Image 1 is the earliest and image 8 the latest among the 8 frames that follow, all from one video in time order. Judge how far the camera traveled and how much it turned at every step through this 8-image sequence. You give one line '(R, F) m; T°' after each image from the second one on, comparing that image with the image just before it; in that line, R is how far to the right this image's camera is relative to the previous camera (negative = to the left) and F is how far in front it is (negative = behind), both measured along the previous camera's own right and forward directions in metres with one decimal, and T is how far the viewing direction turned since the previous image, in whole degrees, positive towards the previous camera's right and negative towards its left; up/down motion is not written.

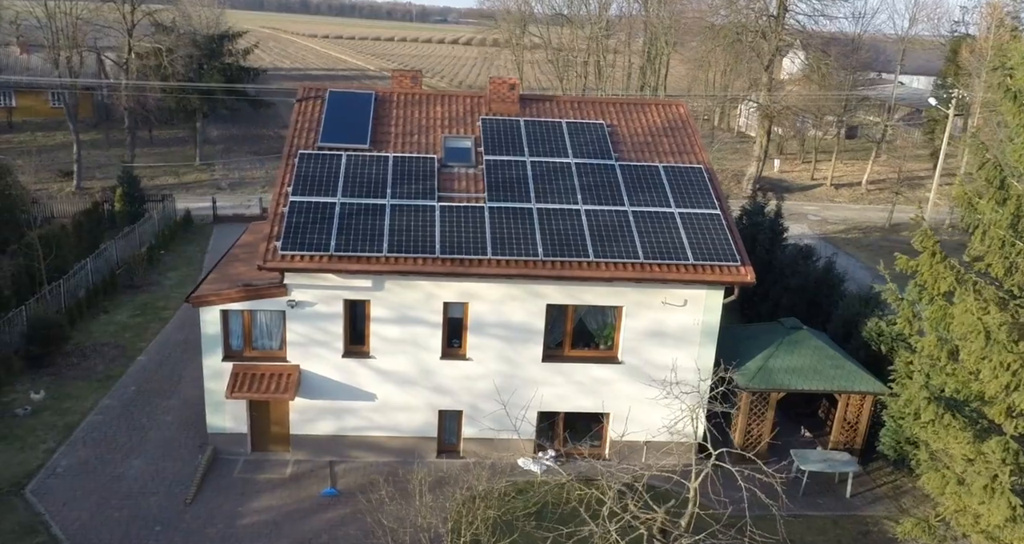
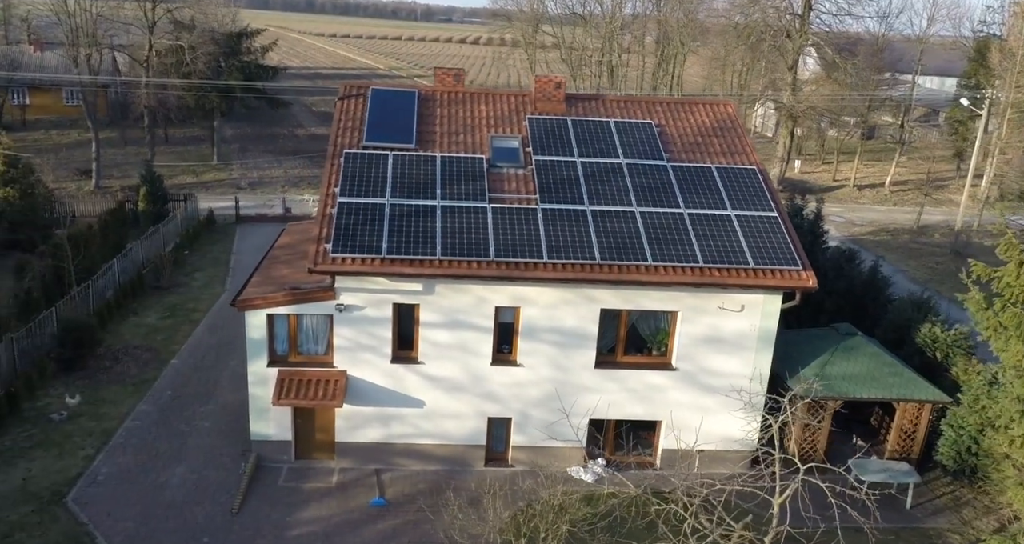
(-1.0, +0.5) m; 0°
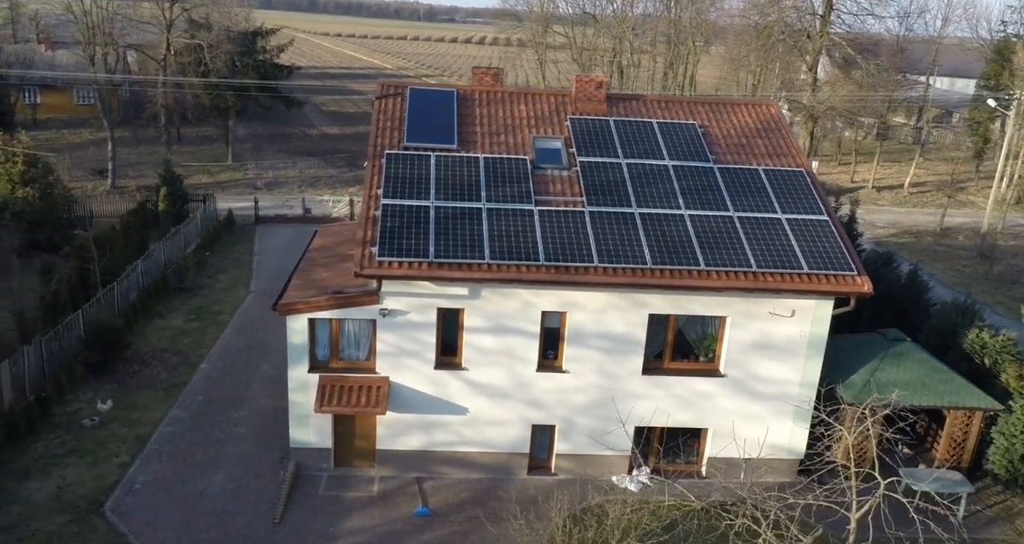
(-0.9, +0.4) m; 0°
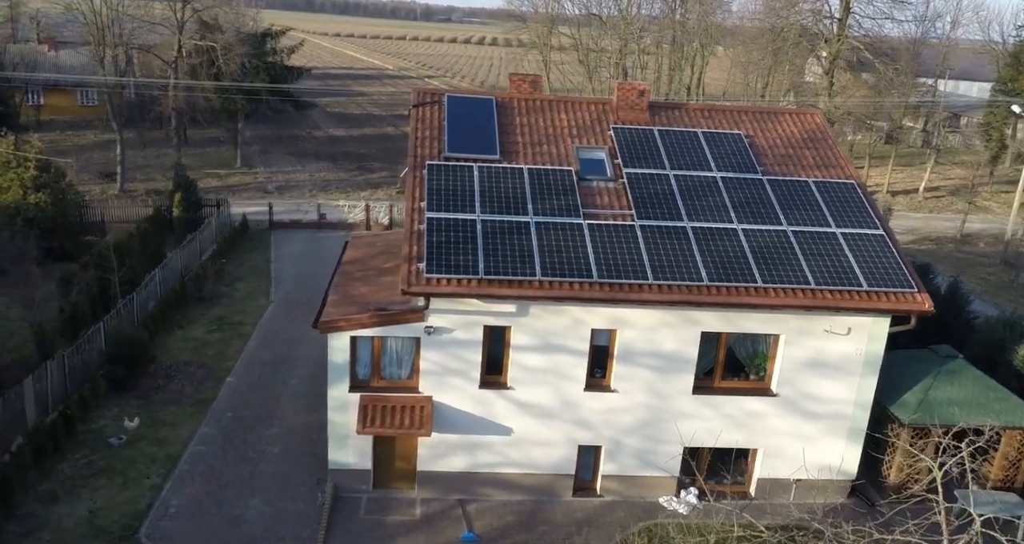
(-1.0, +0.6) m; 0°
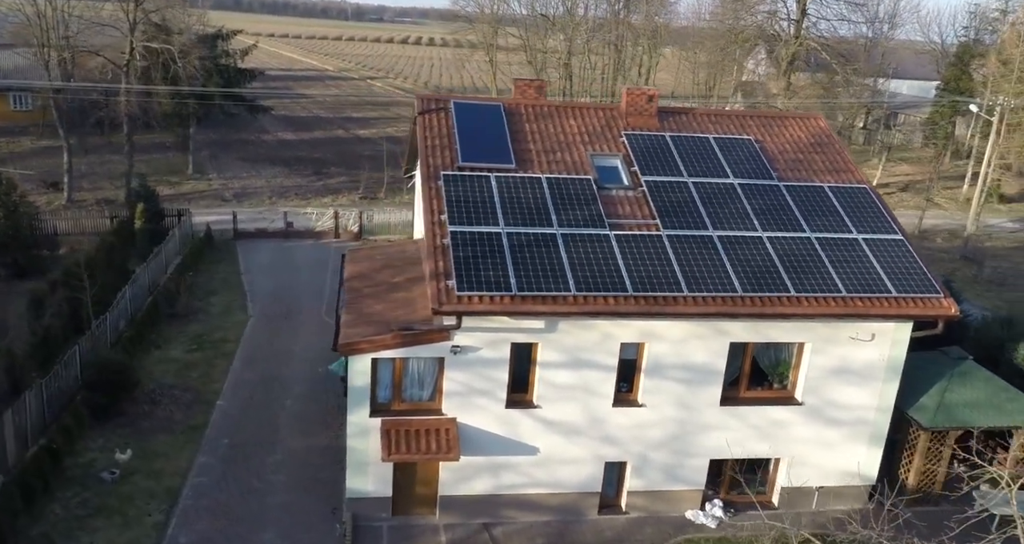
(-1.6, +0.6) m; +4°
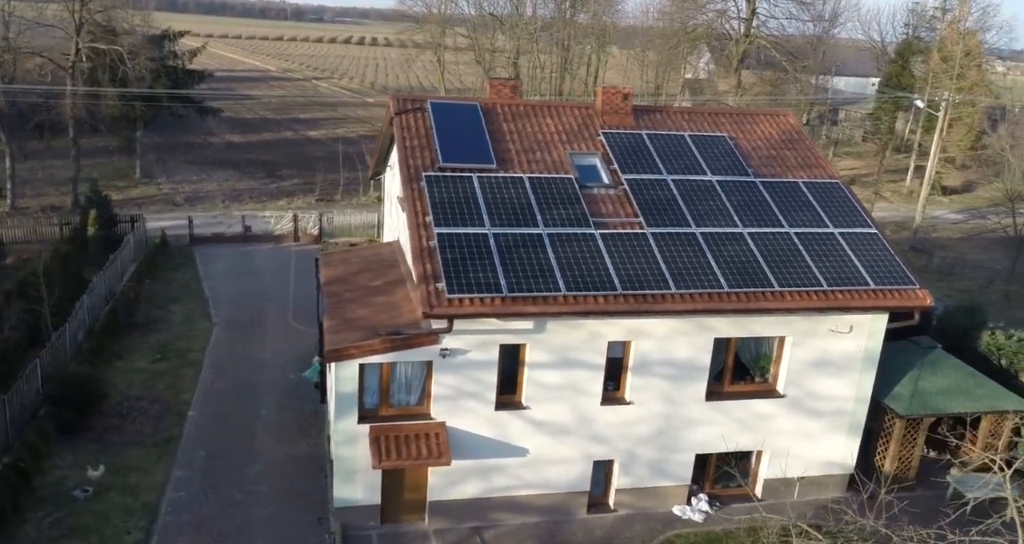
(-0.7, +0.1) m; +4°
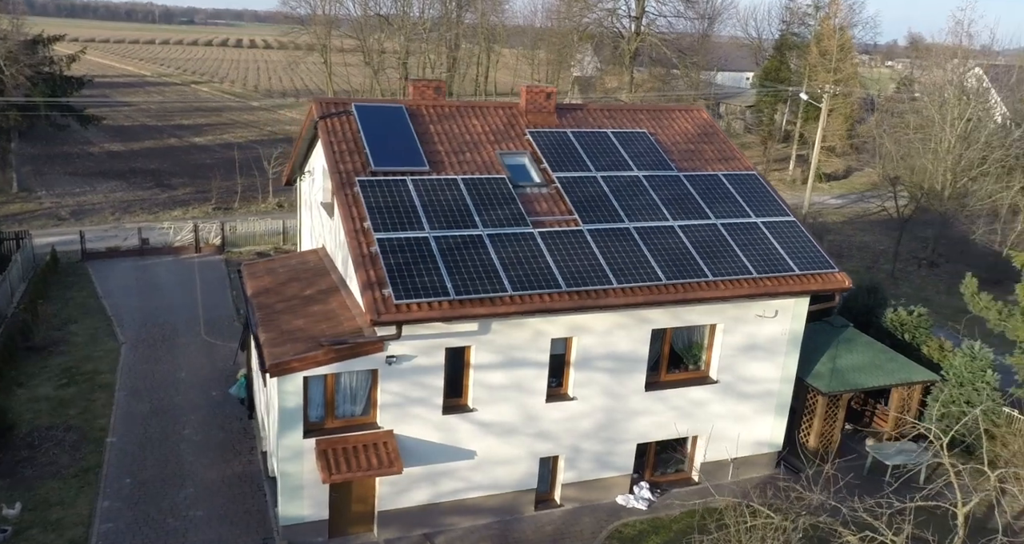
(-0.9, +0.1) m; +7°
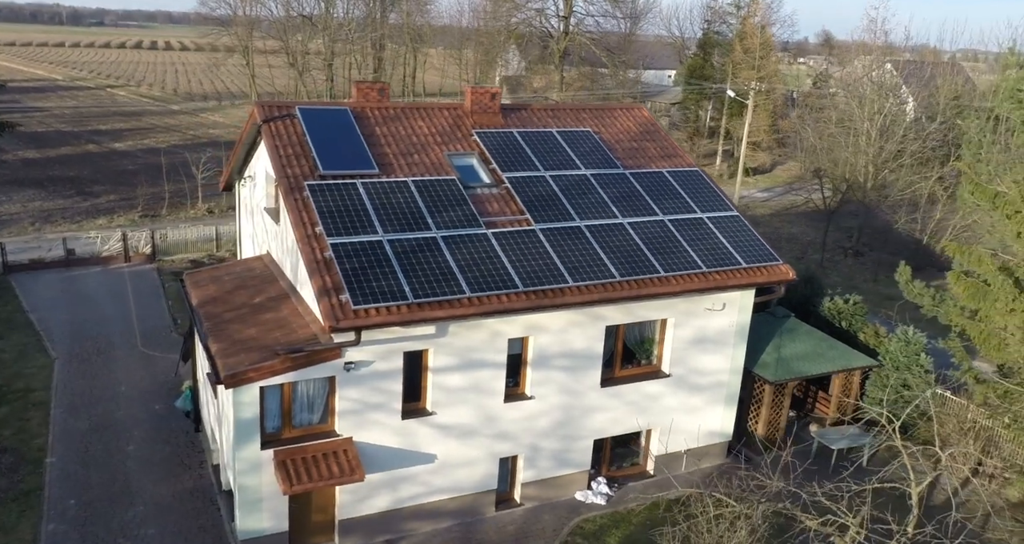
(-0.5, 0.0) m; +5°
